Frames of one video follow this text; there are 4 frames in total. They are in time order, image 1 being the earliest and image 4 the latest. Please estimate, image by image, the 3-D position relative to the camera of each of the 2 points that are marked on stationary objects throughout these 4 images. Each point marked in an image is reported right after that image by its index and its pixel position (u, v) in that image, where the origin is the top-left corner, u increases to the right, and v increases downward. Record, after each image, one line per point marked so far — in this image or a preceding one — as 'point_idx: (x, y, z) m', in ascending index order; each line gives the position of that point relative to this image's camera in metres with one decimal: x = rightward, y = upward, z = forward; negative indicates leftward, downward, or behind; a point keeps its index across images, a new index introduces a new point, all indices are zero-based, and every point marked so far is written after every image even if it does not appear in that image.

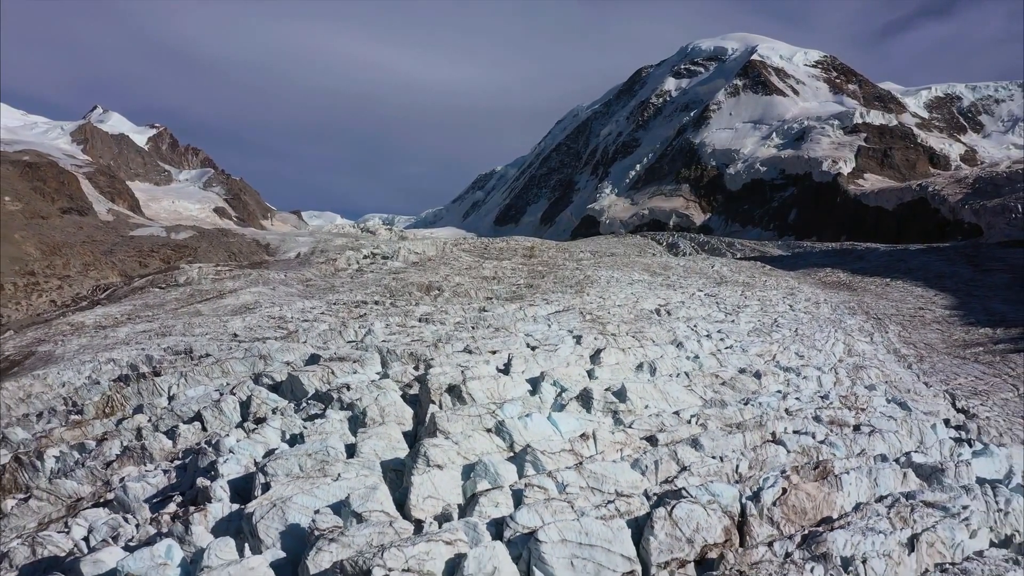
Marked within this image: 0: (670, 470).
0: (+0.9, -1.0, +3.4) m
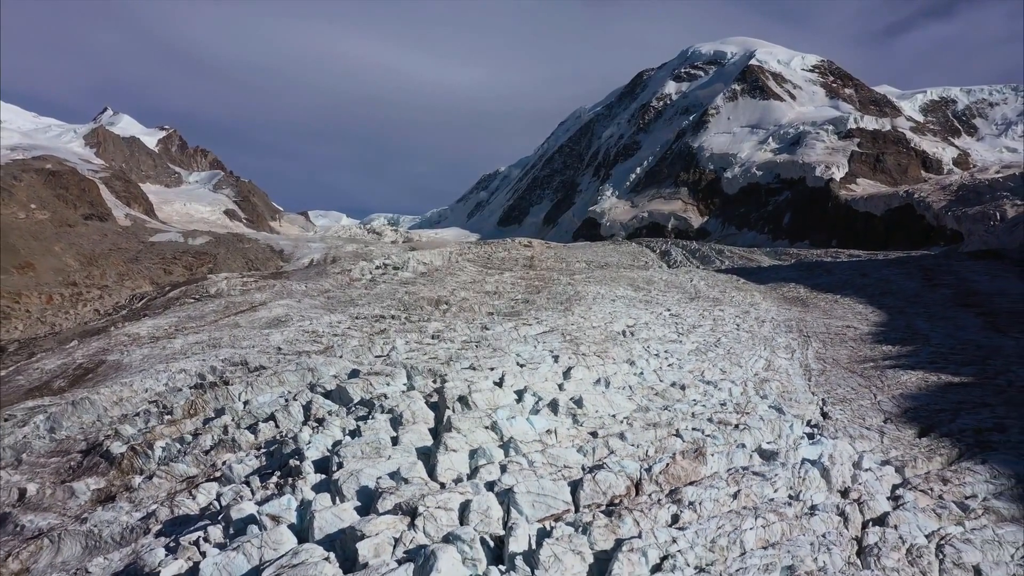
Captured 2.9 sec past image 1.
0: (+0.8, -1.4, +5.2) m
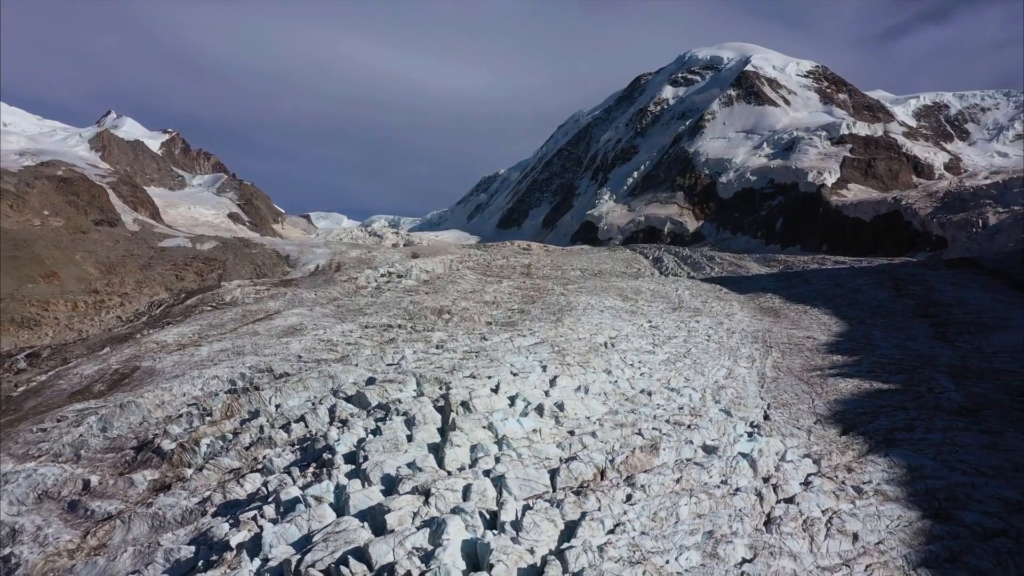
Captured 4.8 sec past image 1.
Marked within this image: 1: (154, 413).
0: (+0.7, -1.7, +6.5) m
1: (-6.4, -2.2, +10.7) m
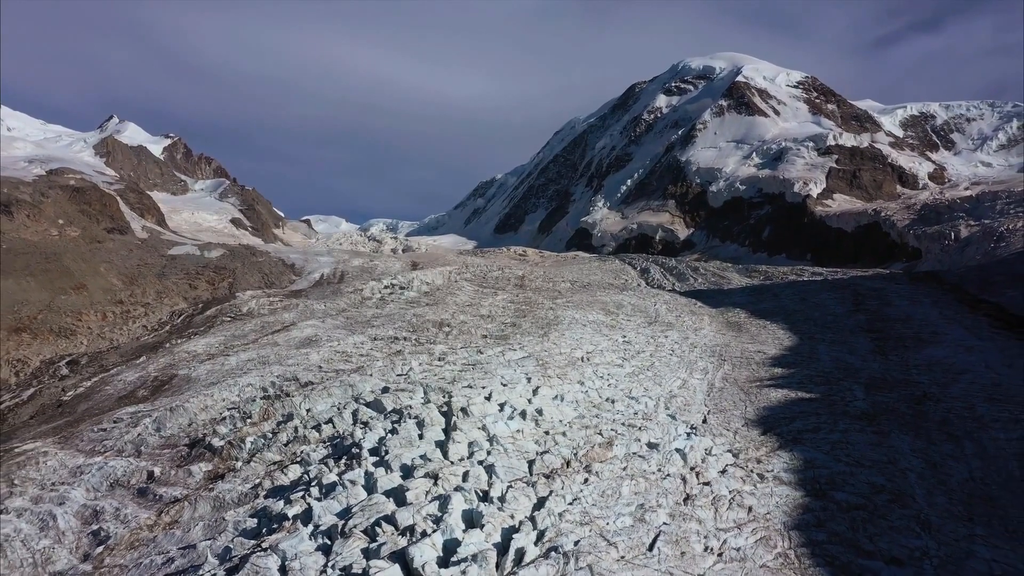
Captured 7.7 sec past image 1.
0: (+0.5, -2.2, +8.4) m
1: (-6.6, -2.7, +12.6) m
